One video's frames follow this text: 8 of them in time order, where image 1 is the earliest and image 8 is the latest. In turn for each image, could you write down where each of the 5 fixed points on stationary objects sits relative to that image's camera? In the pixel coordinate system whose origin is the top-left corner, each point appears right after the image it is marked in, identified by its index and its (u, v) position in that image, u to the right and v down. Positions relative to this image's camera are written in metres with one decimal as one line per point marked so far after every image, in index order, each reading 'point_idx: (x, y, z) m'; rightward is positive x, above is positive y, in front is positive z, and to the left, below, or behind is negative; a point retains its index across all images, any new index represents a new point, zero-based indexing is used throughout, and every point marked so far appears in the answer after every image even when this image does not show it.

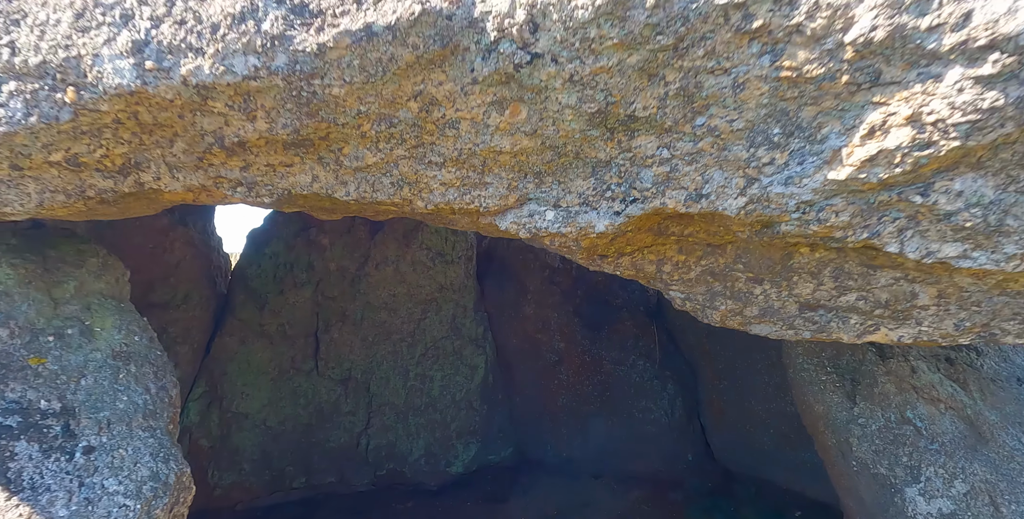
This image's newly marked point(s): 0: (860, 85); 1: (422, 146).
0: (+0.3, +0.2, +0.6) m
1: (-0.1, +0.2, +0.8) m
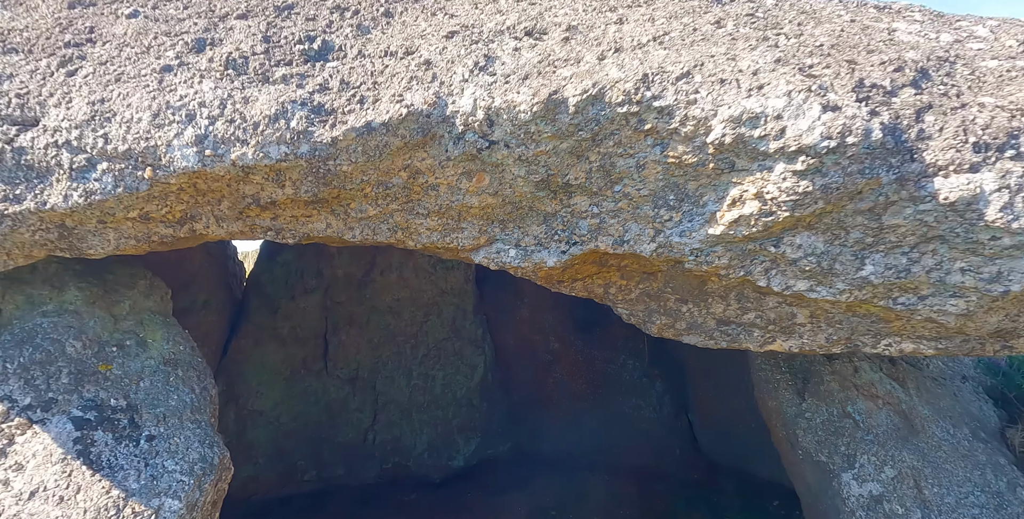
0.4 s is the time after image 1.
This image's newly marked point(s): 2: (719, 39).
0: (+0.3, +0.1, +0.8) m
1: (-0.2, +0.1, +1.0) m
2: (+0.3, +0.3, +0.9) m
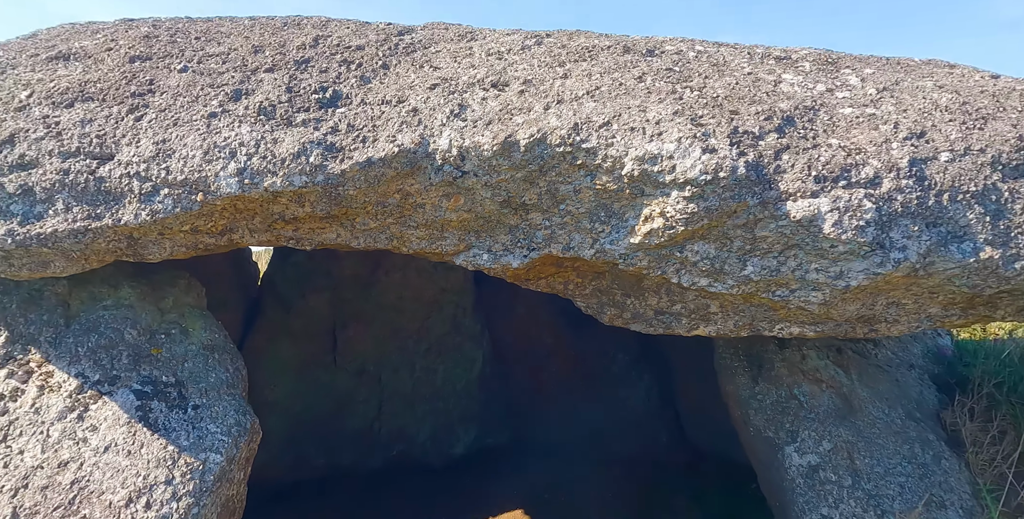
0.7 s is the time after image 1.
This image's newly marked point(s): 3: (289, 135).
0: (+0.2, +0.1, +1.1) m
1: (-0.2, +0.1, +1.2) m
2: (+0.2, +0.3, +1.1) m
3: (-0.4, +0.2, +1.2) m
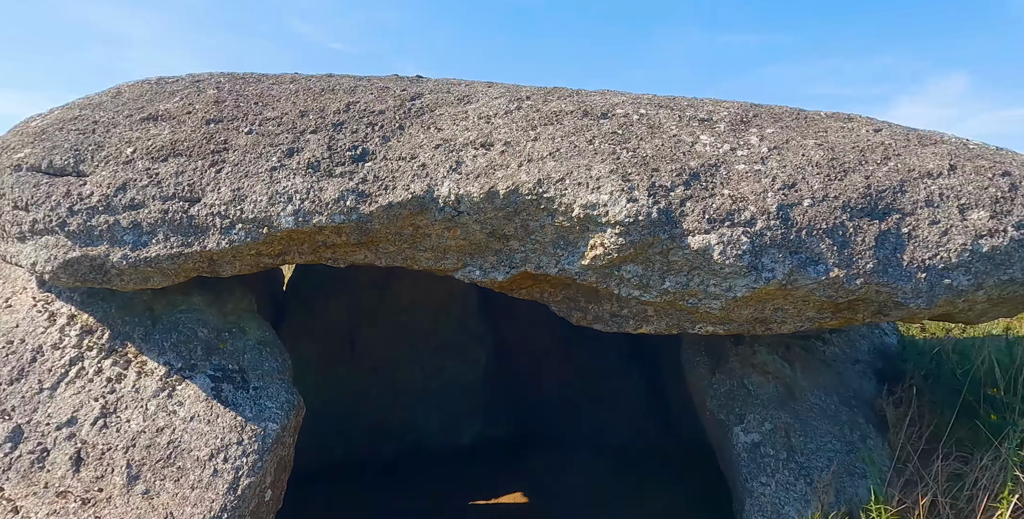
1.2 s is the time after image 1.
0: (+0.2, +0.1, +1.5) m
1: (-0.3, 0.0, +1.7) m
2: (+0.2, +0.3, +1.5) m
3: (-0.5, +0.2, +1.6) m
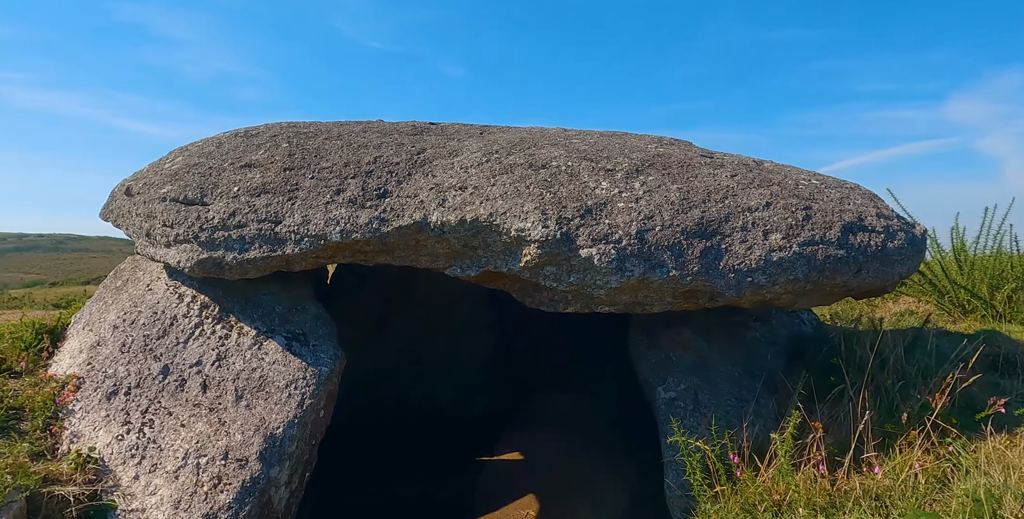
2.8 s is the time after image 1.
0: (0.0, +0.1, +2.3) m
1: (-0.4, 0.0, +2.5) m
2: (0.0, +0.3, +2.4) m
3: (-0.6, +0.2, +2.5) m
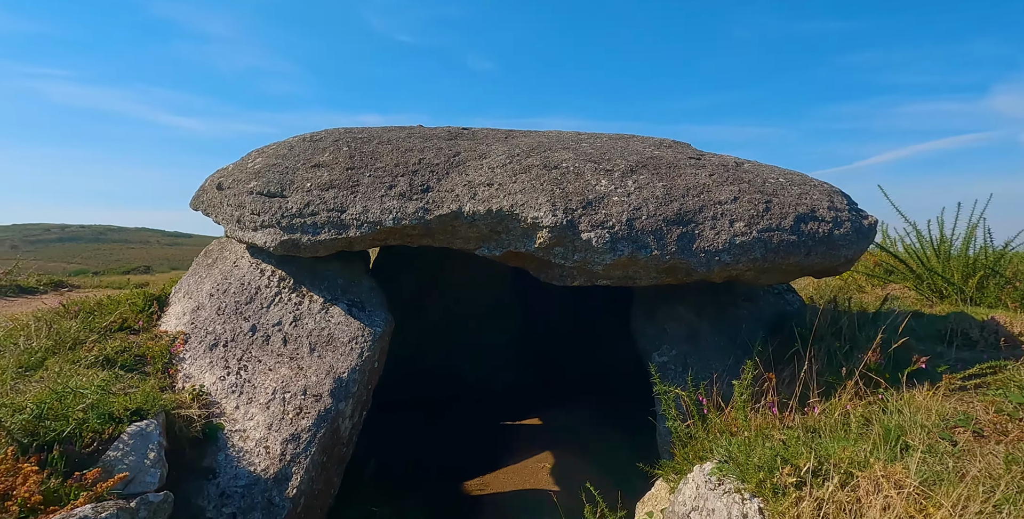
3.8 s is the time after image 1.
0: (+0.1, +0.2, +2.9) m
1: (-0.3, +0.1, +3.2) m
2: (+0.1, +0.4, +3.0) m
3: (-0.5, +0.3, +3.1) m
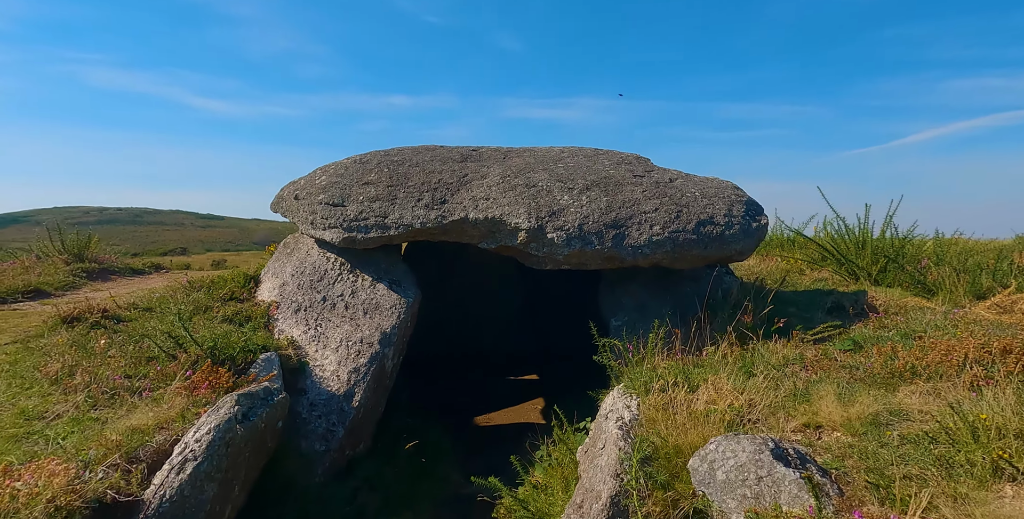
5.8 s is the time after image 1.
0: (0.0, +0.2, +4.3) m
1: (-0.4, +0.2, +4.6) m
2: (+0.1, +0.4, +4.4) m
3: (-0.6, +0.4, +4.5) m
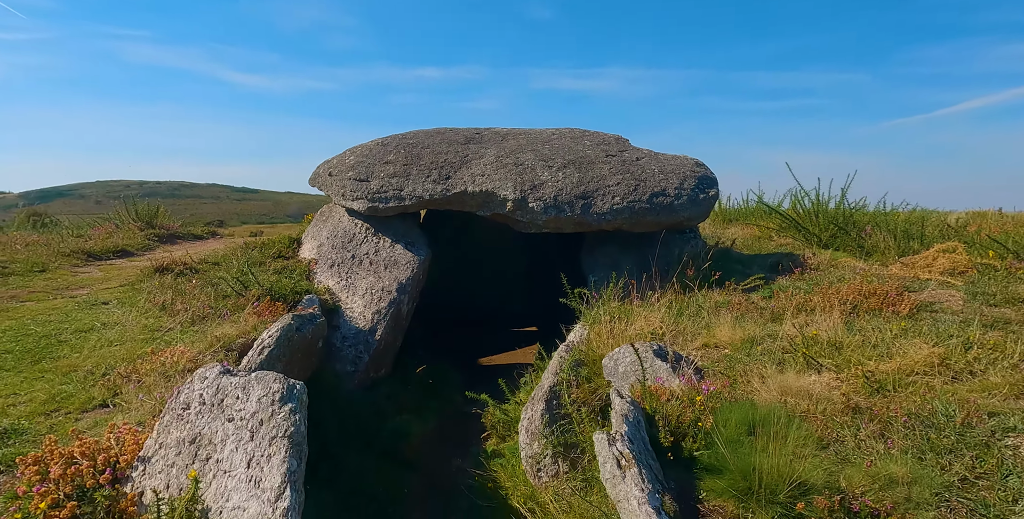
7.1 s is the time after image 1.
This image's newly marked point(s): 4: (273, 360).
0: (-0.1, +0.5, +5.3) m
1: (-0.5, +0.5, +5.6) m
2: (0.0, +0.7, +5.4) m
3: (-0.7, +0.7, +5.6) m
4: (-1.4, -0.6, +3.4) m
